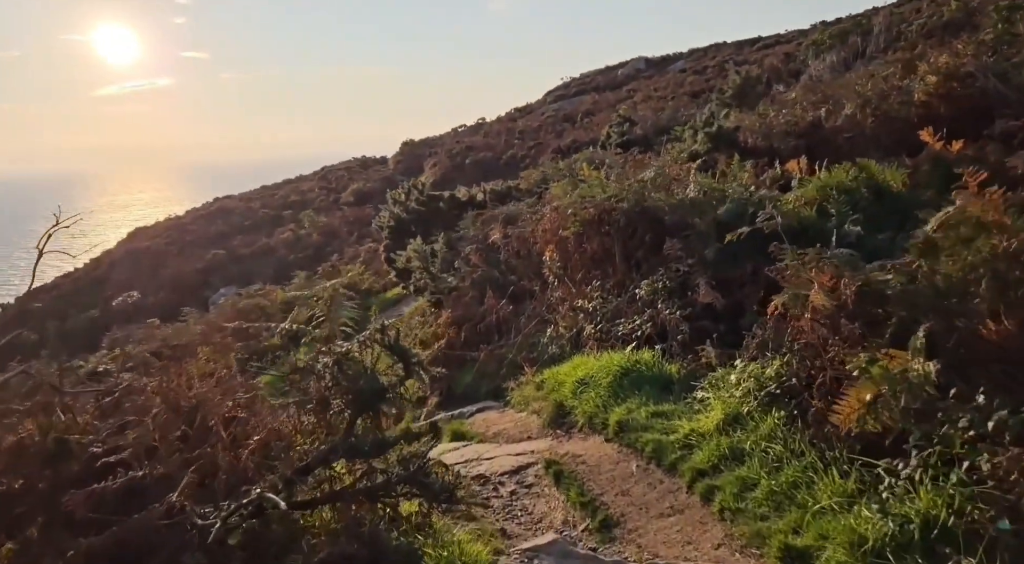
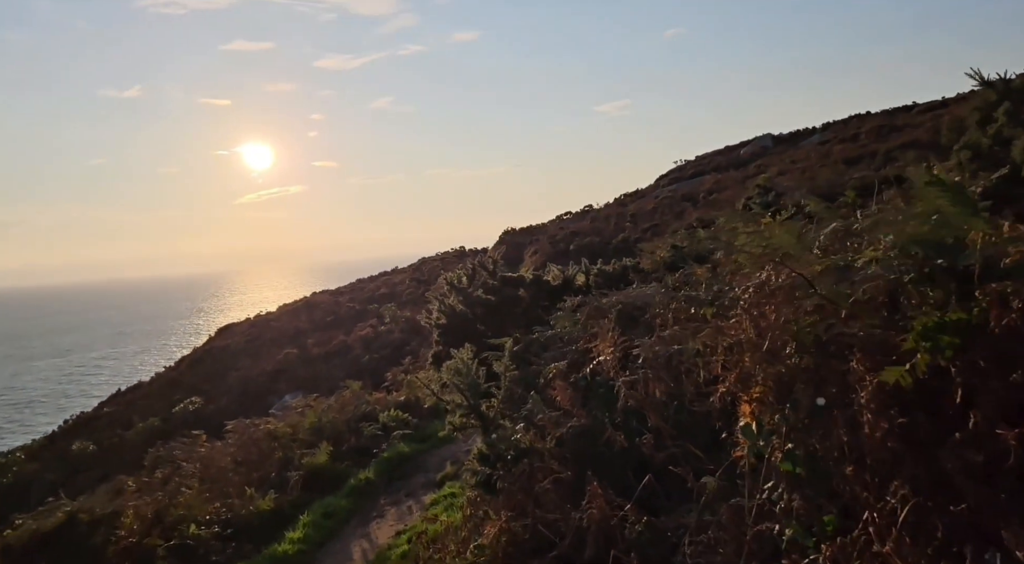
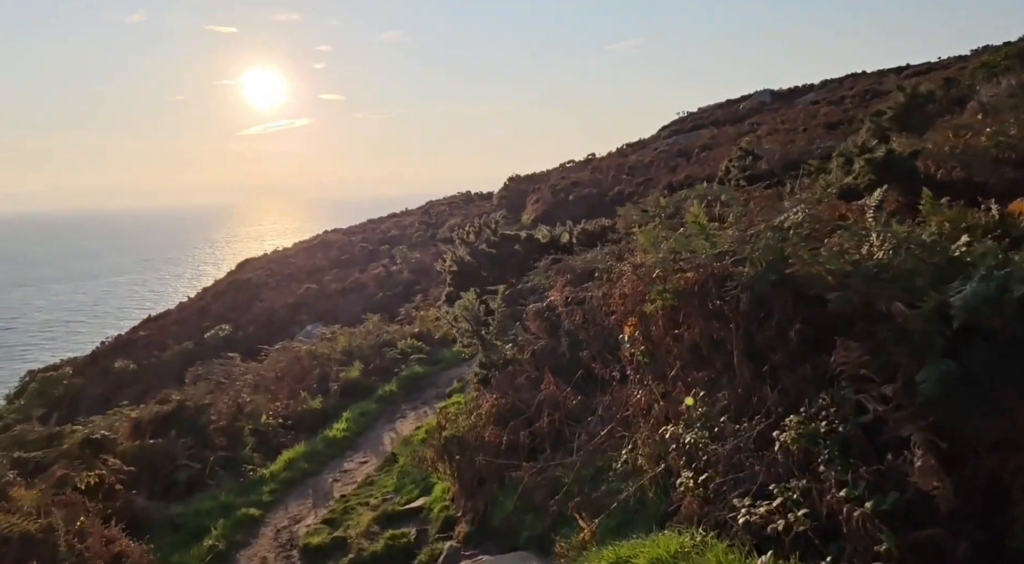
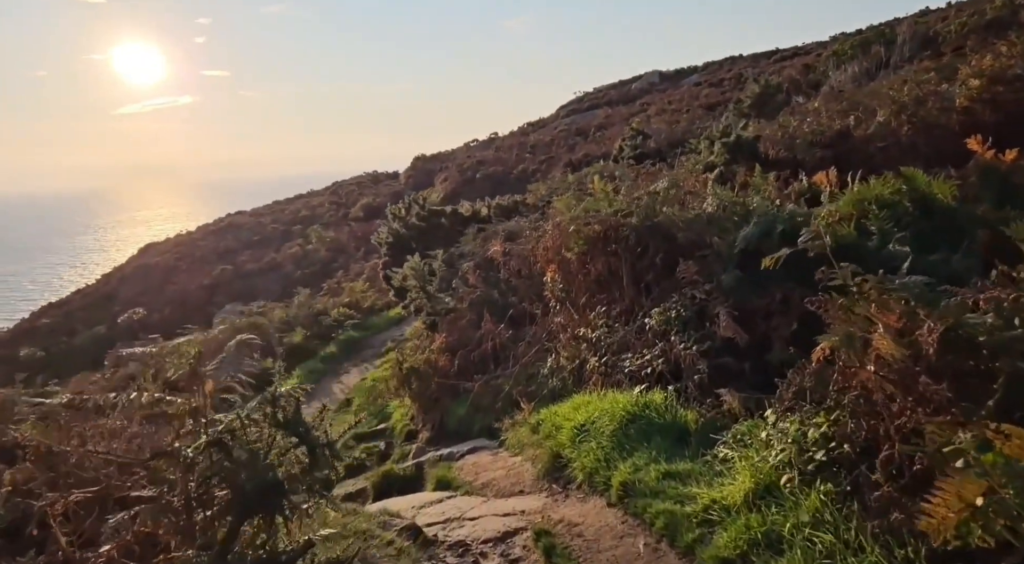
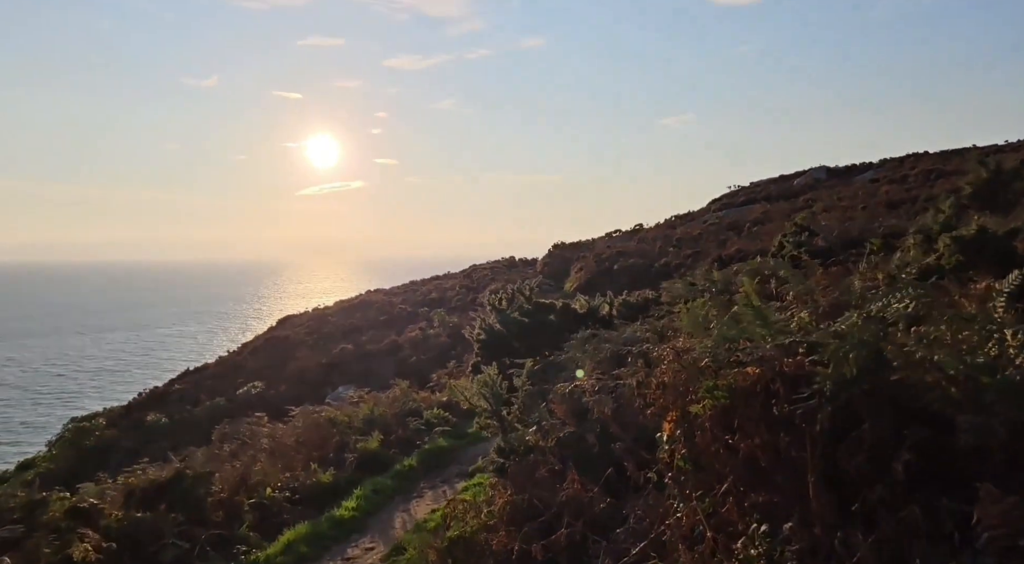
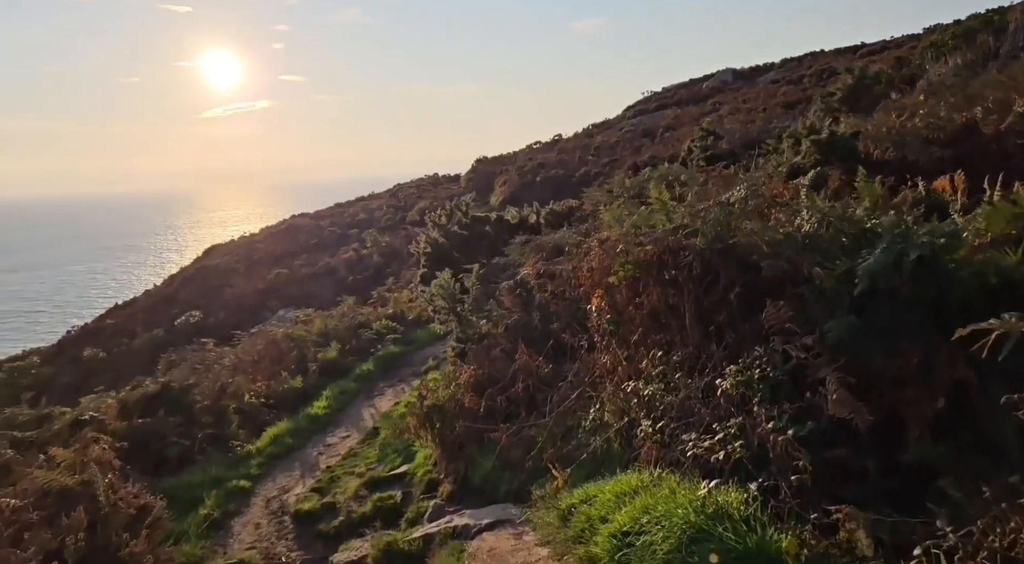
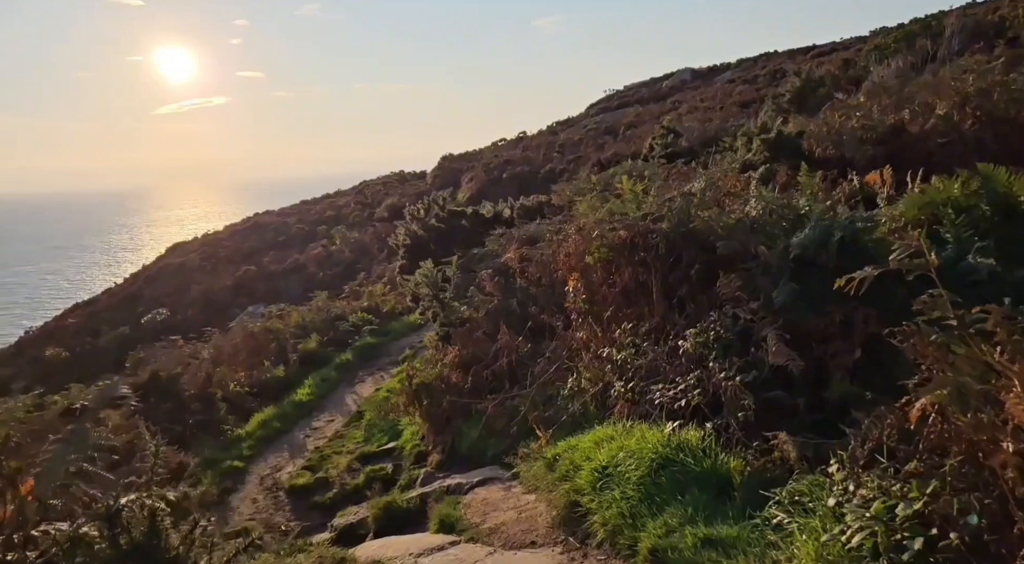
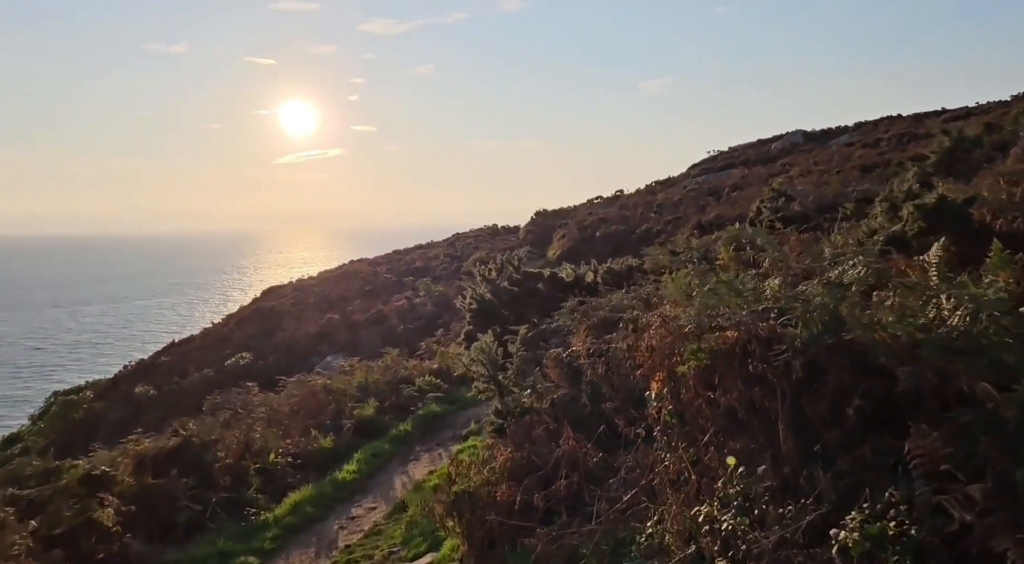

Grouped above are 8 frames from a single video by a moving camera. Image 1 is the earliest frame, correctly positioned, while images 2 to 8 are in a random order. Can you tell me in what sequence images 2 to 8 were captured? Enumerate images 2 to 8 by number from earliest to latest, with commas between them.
4, 7, 6, 3, 8, 5, 2
